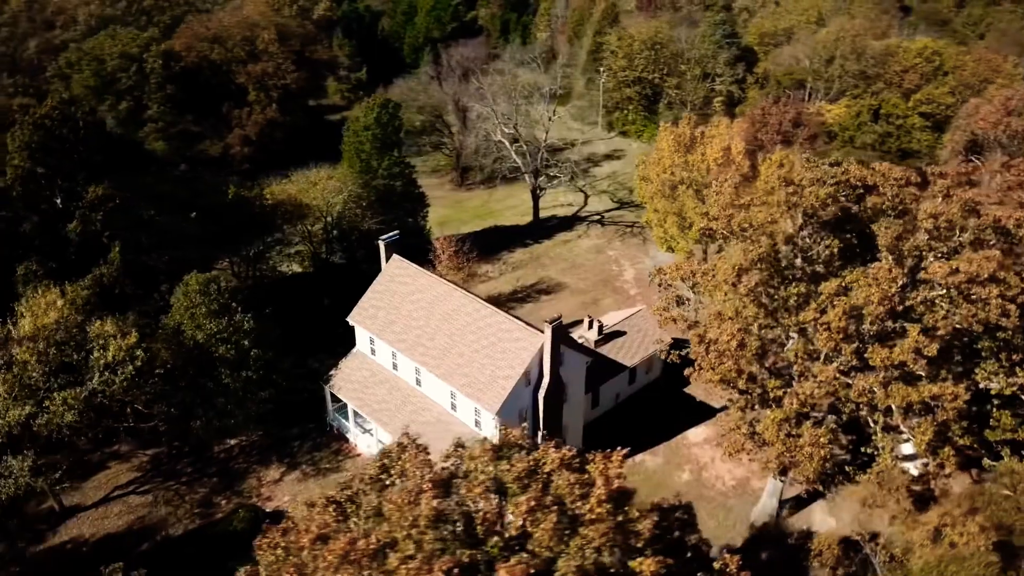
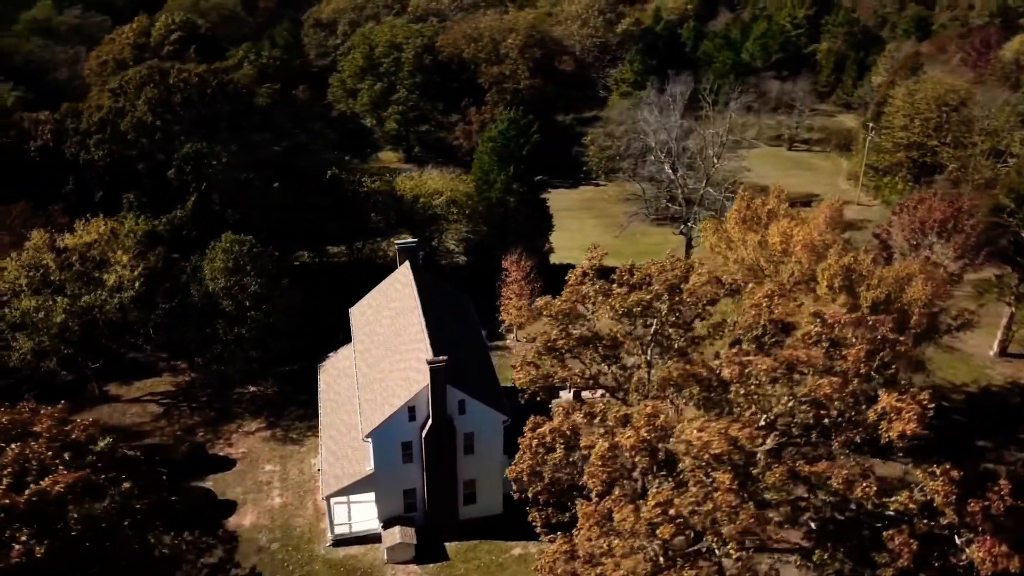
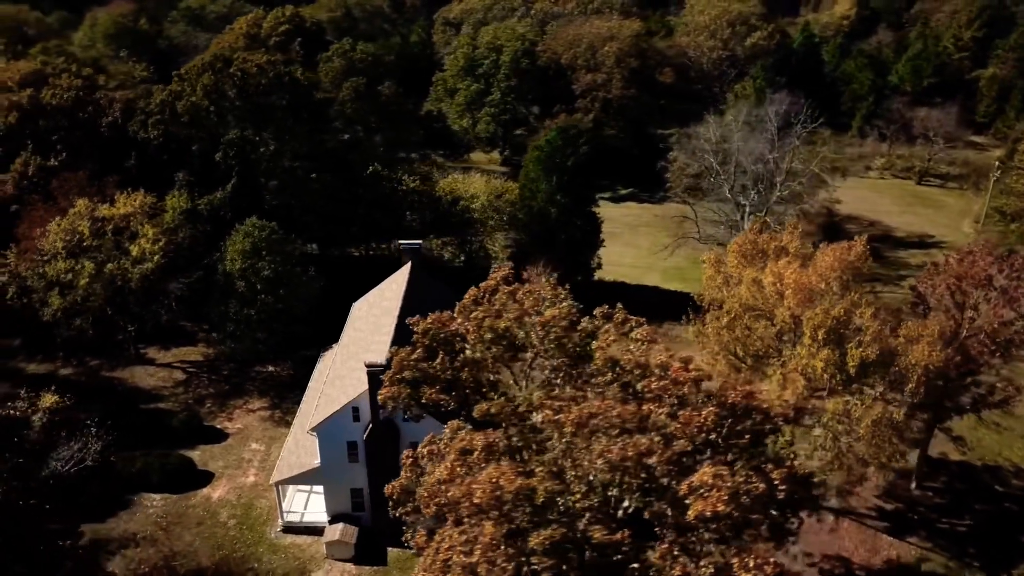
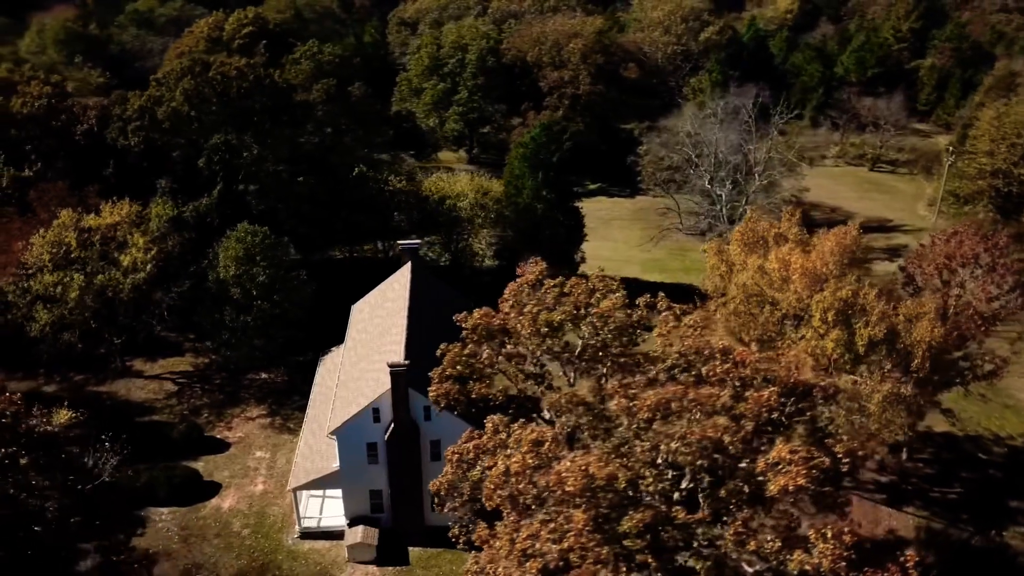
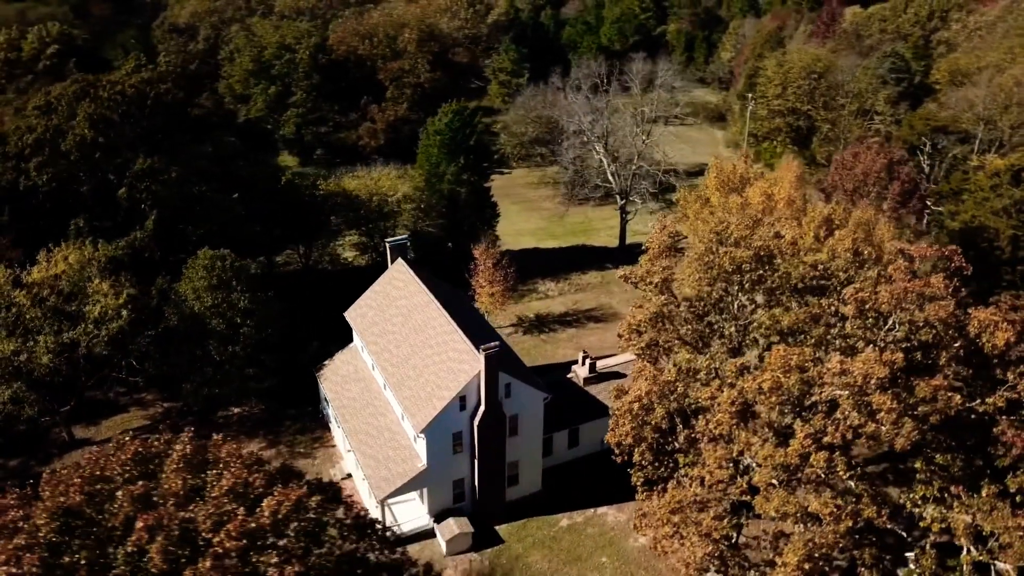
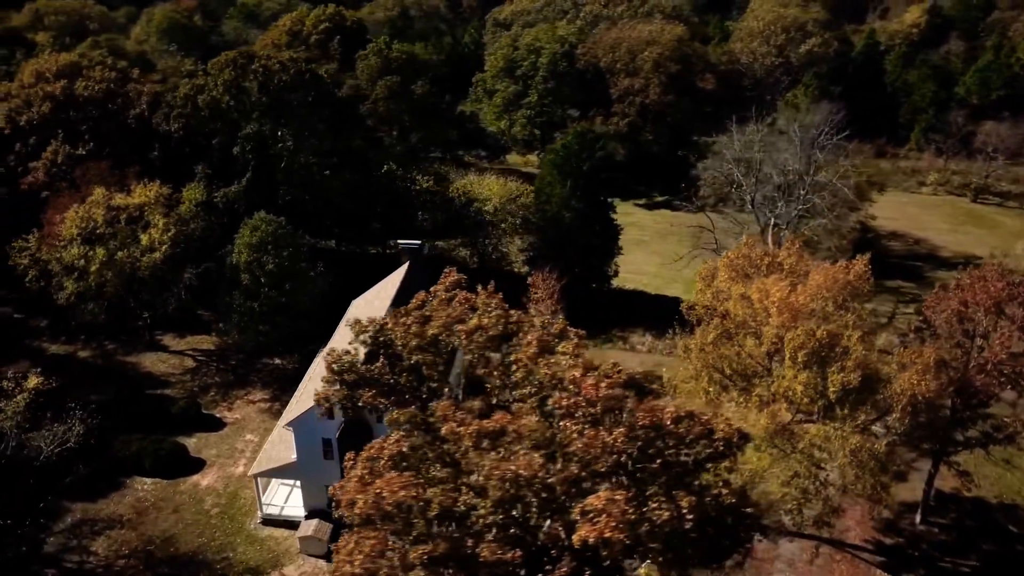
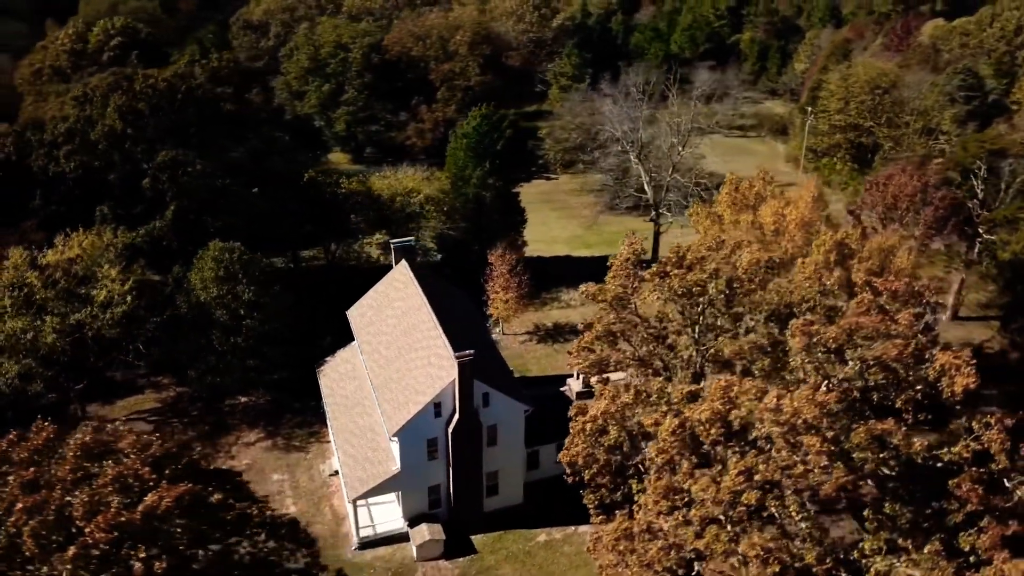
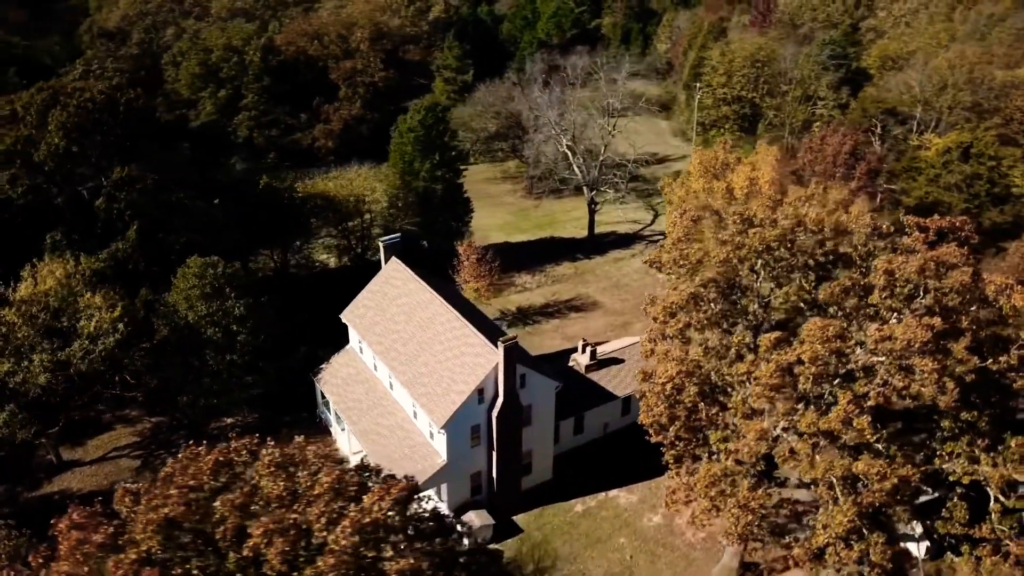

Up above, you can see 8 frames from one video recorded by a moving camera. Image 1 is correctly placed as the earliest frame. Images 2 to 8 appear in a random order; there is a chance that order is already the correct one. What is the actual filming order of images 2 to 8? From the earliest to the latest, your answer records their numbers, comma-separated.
8, 5, 7, 2, 4, 3, 6
